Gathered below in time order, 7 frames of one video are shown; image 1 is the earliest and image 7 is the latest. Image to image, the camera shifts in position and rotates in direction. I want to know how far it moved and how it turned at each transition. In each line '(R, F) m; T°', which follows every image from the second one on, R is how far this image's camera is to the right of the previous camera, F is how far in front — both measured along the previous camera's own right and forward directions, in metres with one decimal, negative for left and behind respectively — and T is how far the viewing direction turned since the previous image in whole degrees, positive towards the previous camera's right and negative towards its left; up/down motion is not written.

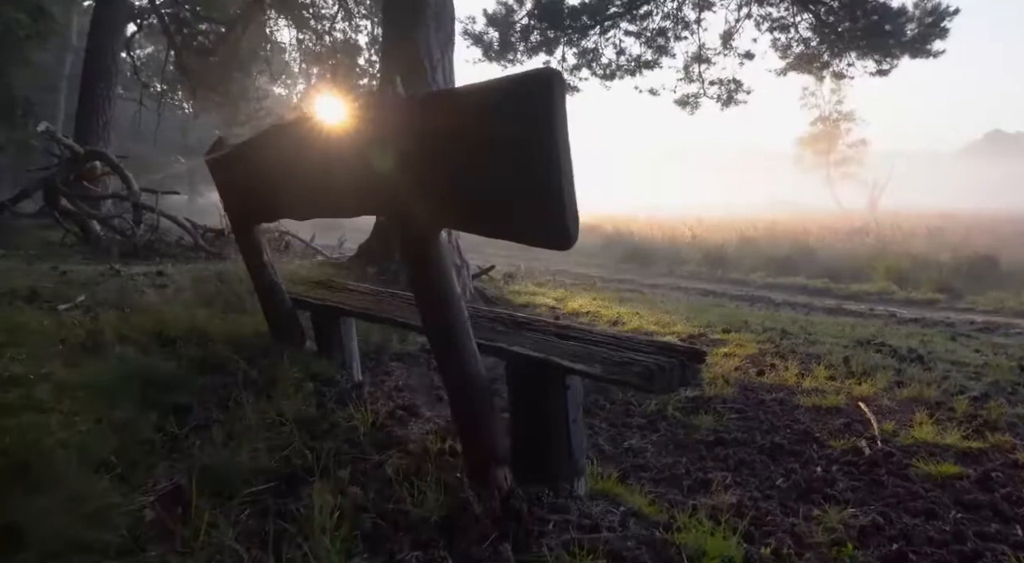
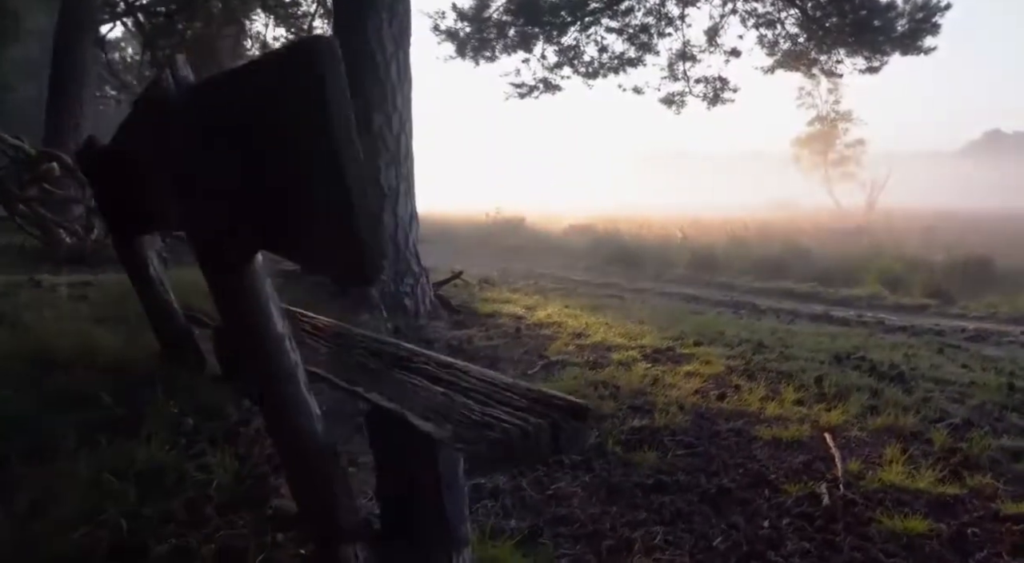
(+0.4, +0.5) m; 0°
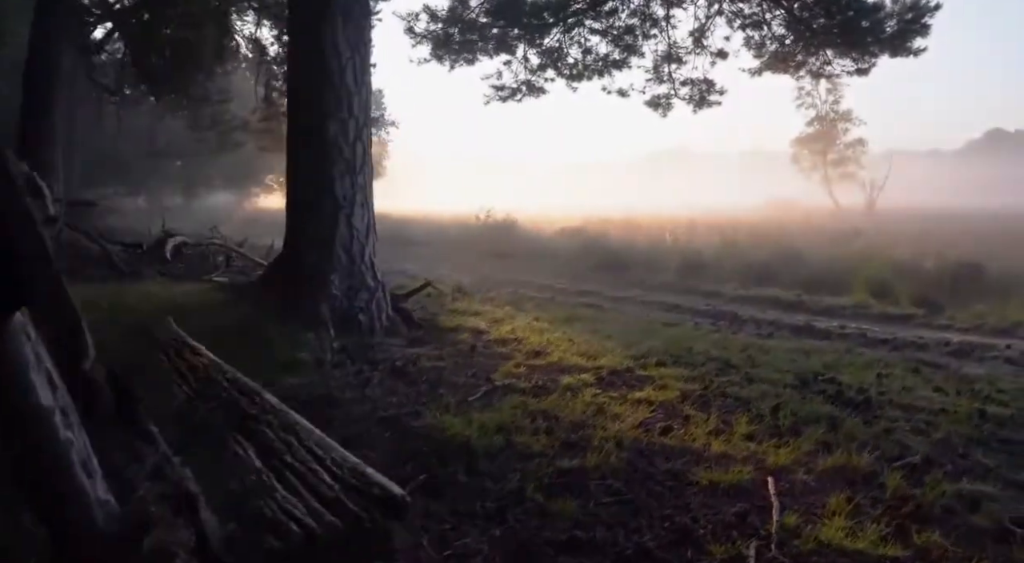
(+0.4, +0.3) m; 0°
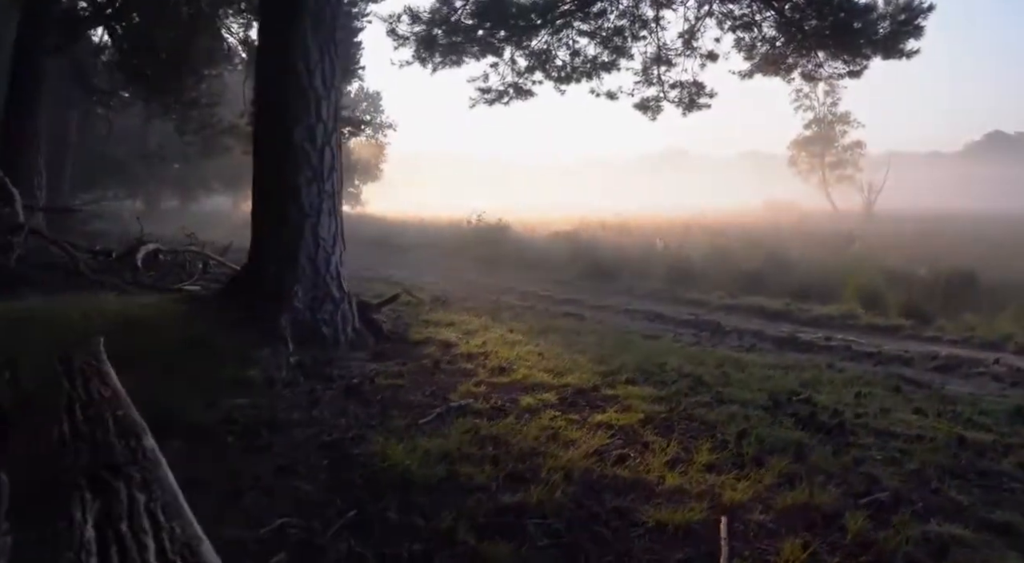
(+0.3, +0.2) m; 0°
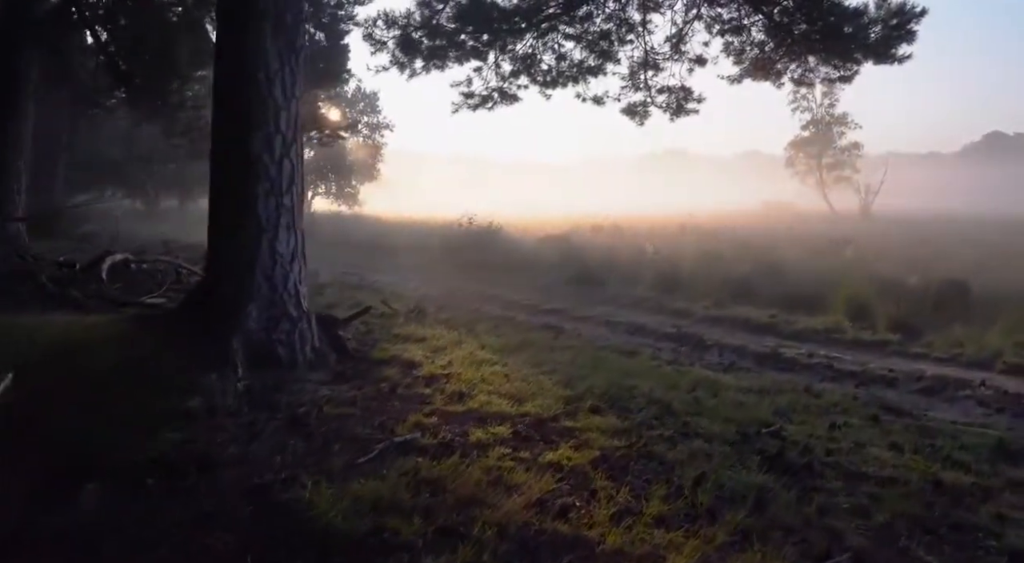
(+0.3, +0.3) m; 0°
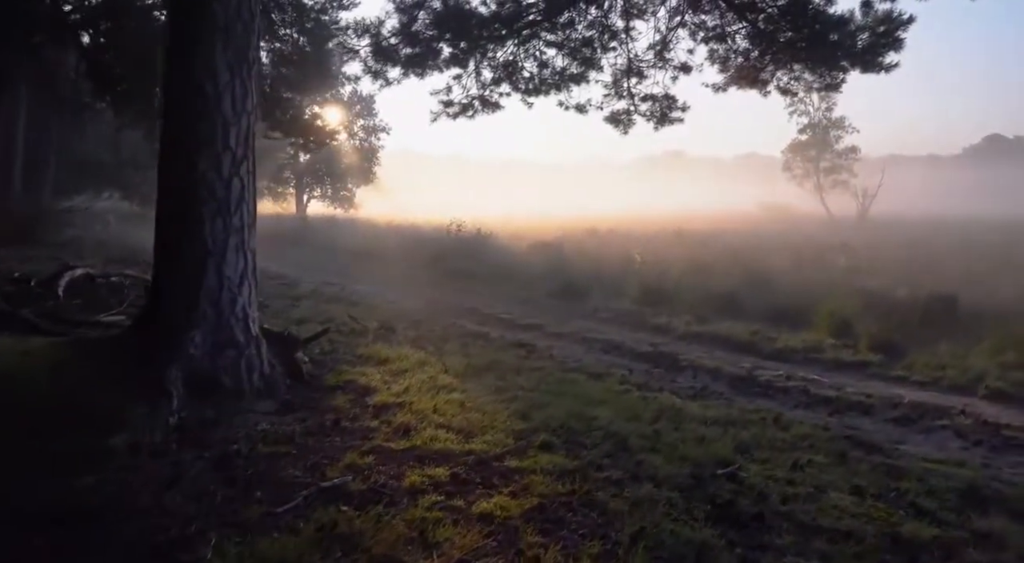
(+0.4, +0.3) m; 0°
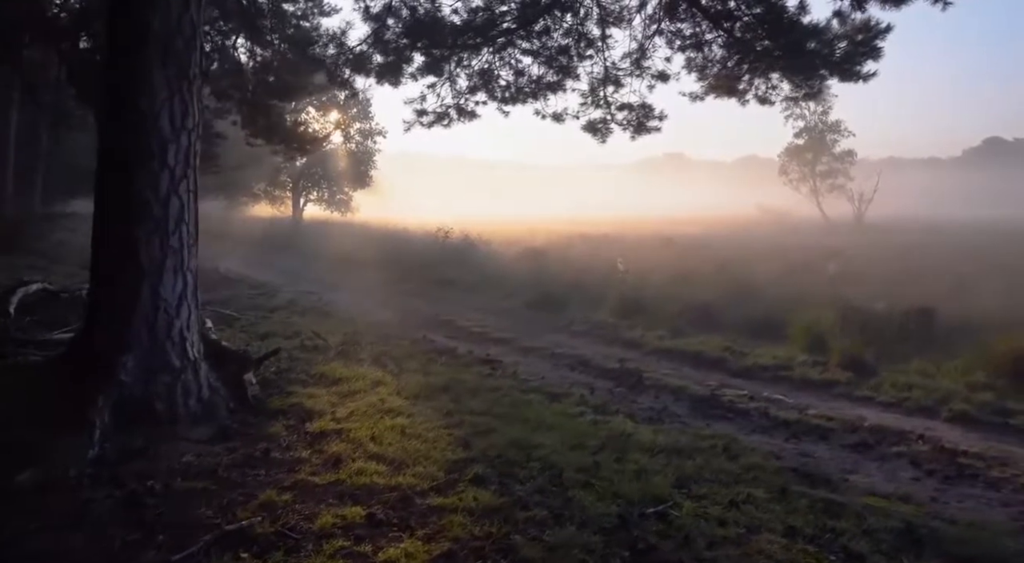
(+0.5, +0.2) m; 0°
